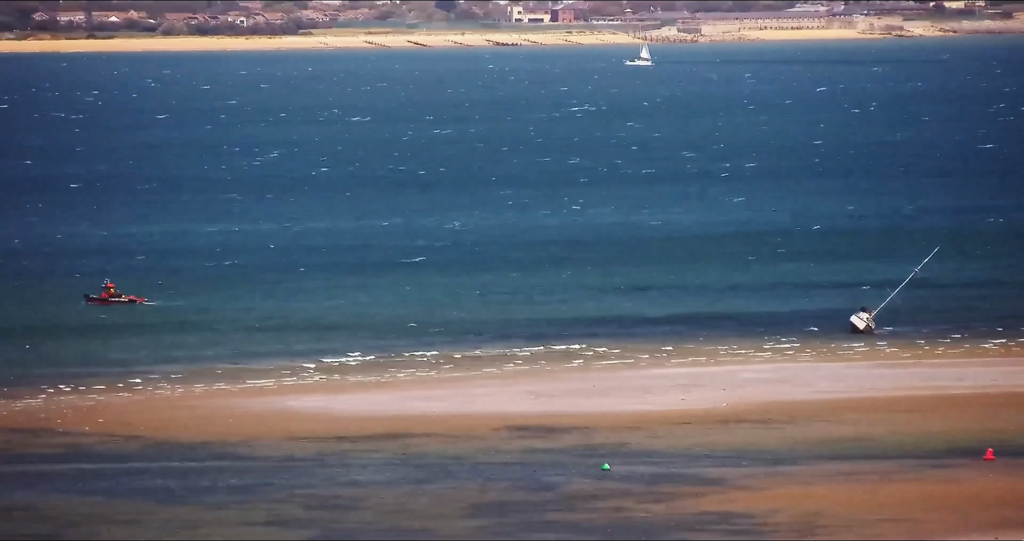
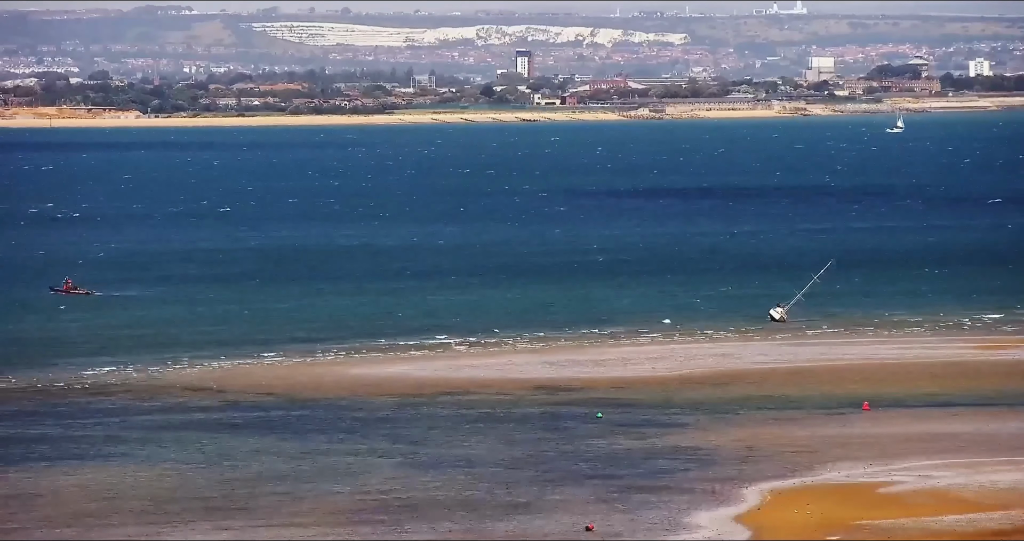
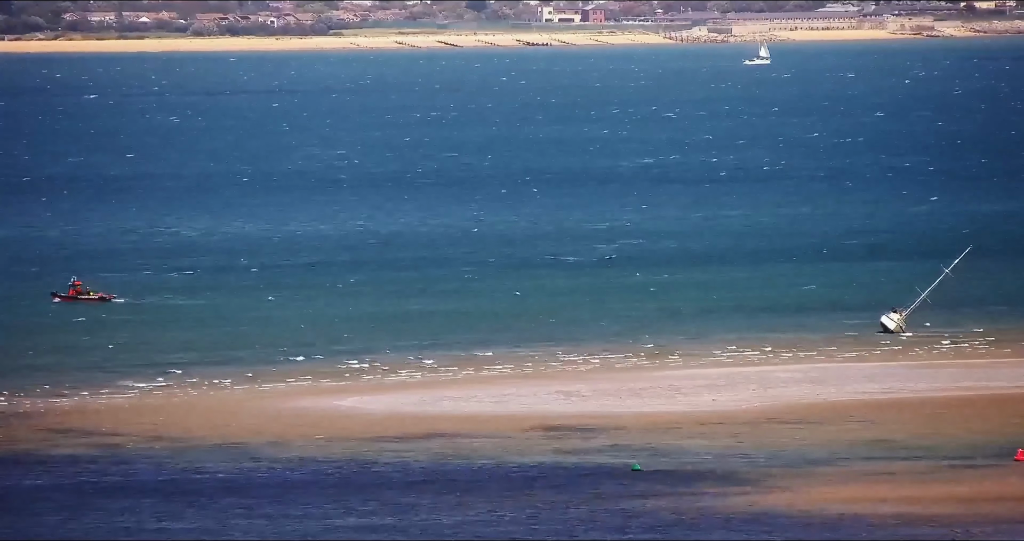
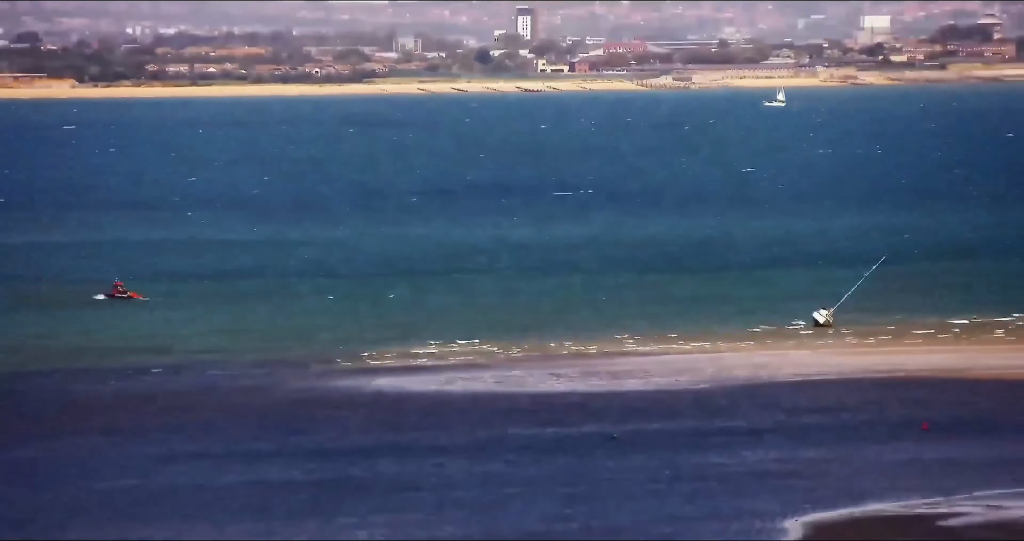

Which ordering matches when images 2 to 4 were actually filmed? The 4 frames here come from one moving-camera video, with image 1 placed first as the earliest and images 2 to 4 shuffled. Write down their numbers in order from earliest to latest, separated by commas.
3, 4, 2
